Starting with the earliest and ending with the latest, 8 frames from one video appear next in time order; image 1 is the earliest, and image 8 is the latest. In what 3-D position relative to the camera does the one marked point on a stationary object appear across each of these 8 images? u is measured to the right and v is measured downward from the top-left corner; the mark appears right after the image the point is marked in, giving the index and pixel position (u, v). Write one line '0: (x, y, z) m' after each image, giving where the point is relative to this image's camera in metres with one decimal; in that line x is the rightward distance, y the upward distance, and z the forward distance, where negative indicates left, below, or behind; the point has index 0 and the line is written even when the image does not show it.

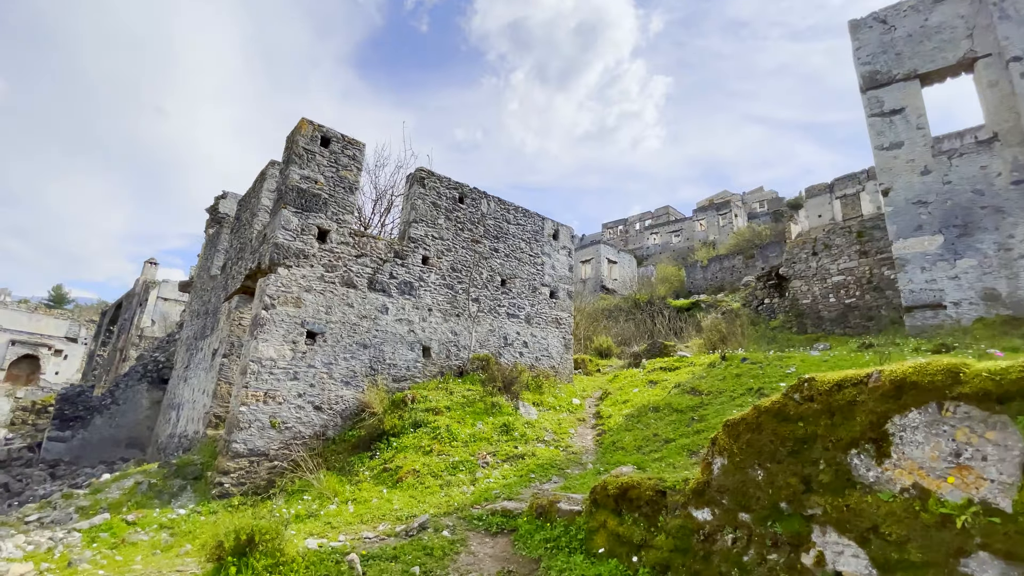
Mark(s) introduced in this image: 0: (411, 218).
0: (-1.8, +1.2, +8.5) m
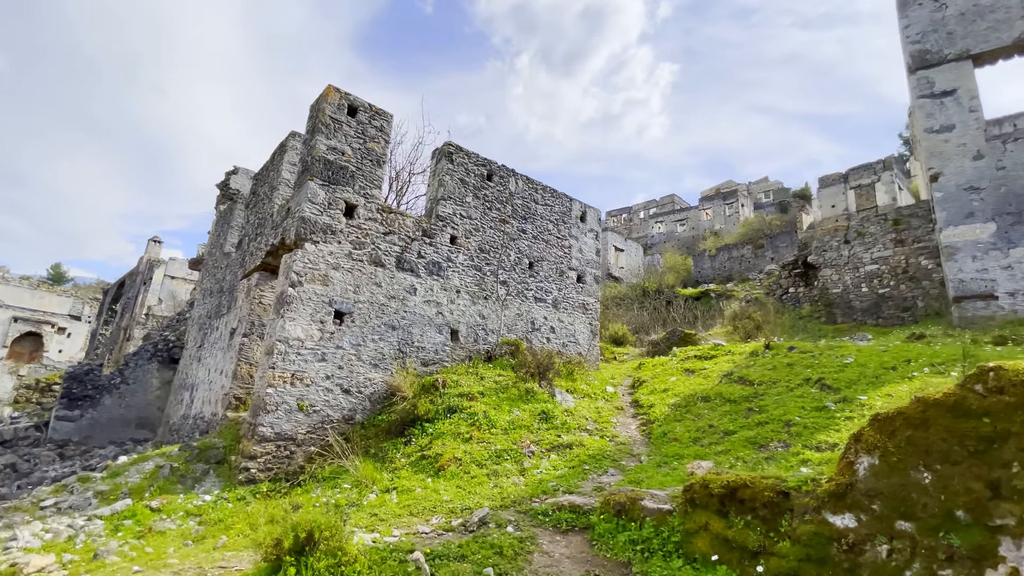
0: (-1.2, +1.6, +8.1) m
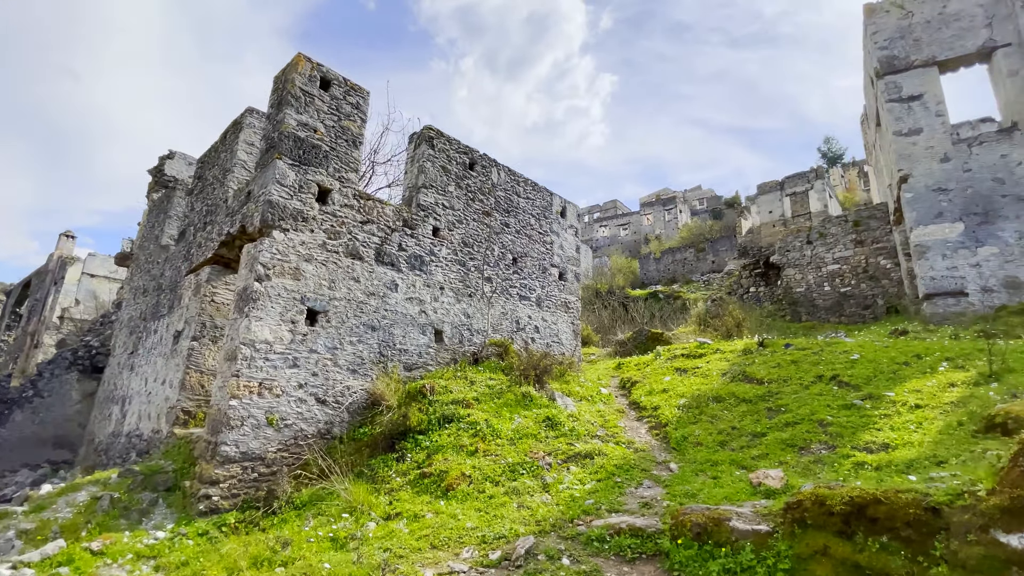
0: (-1.4, +1.6, +7.4) m
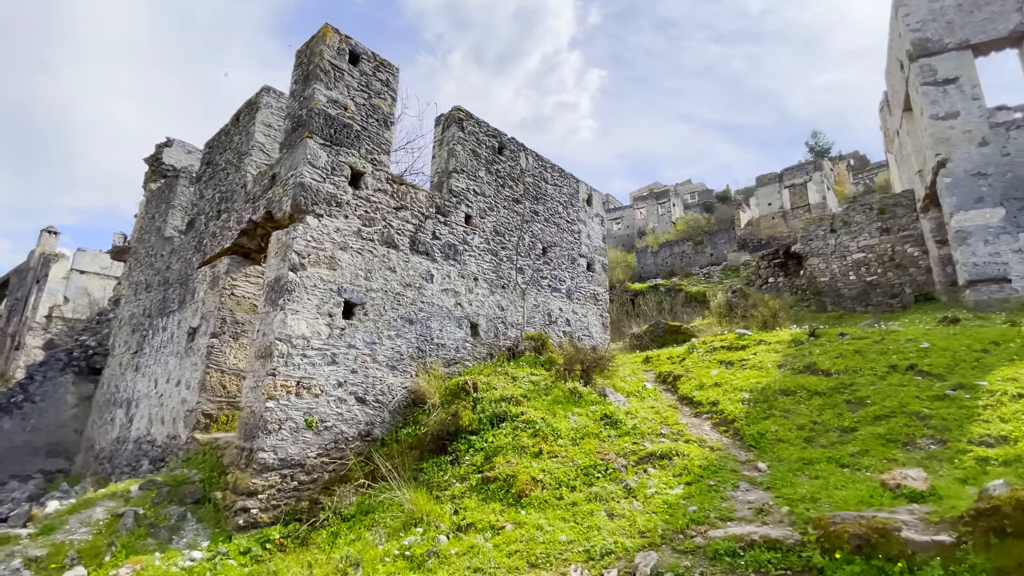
0: (-0.9, +1.7, +6.9) m
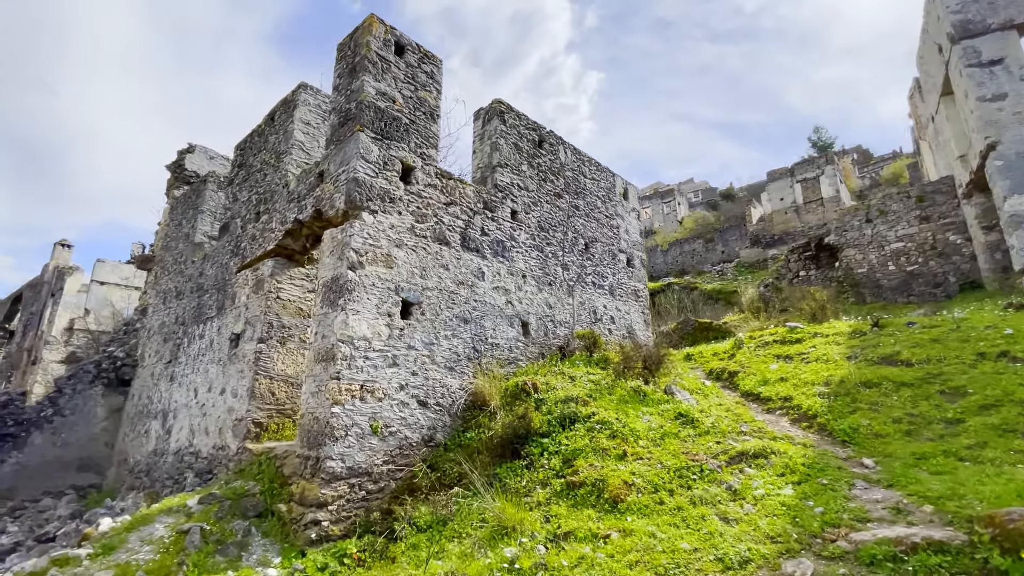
0: (-0.2, +1.8, +6.7) m
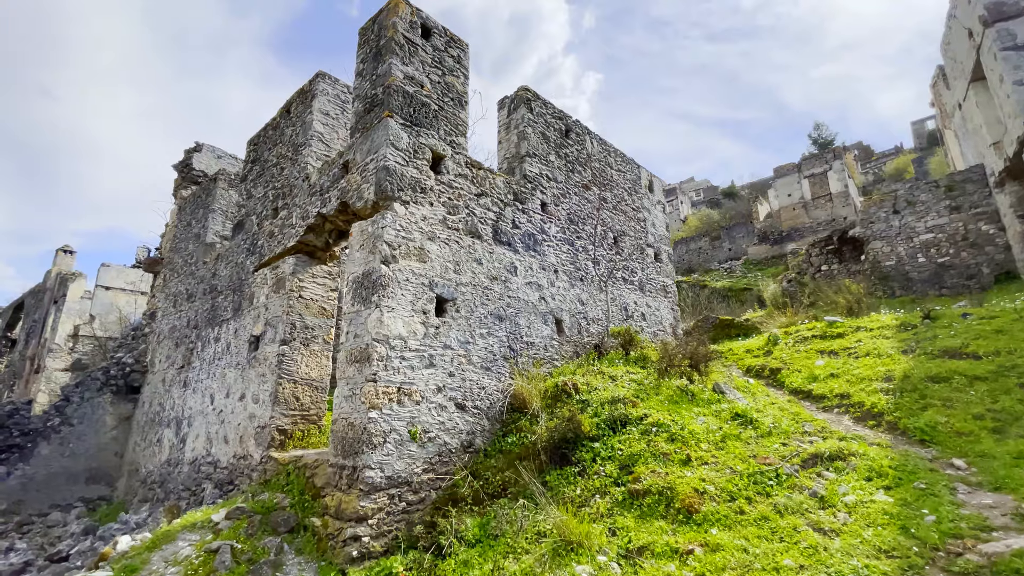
0: (+0.1, +1.8, +6.4) m
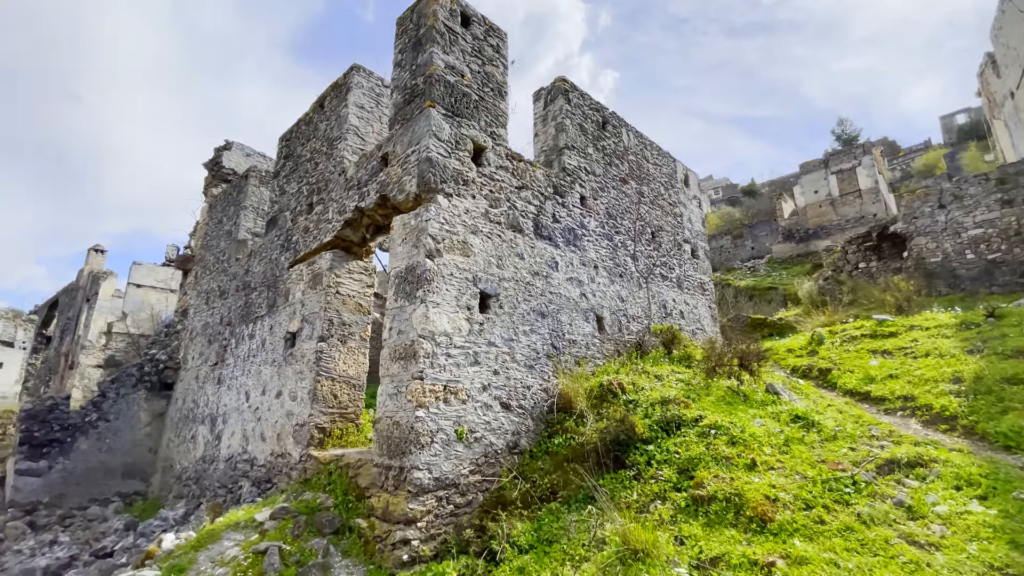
0: (+0.6, +1.9, +6.2) m
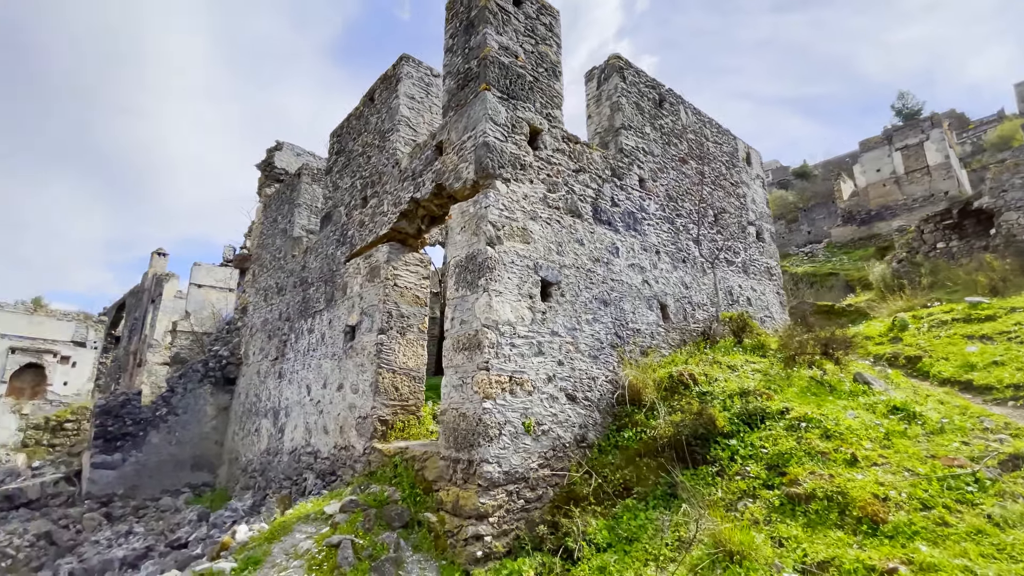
0: (+1.3, +2.0, +5.9) m
